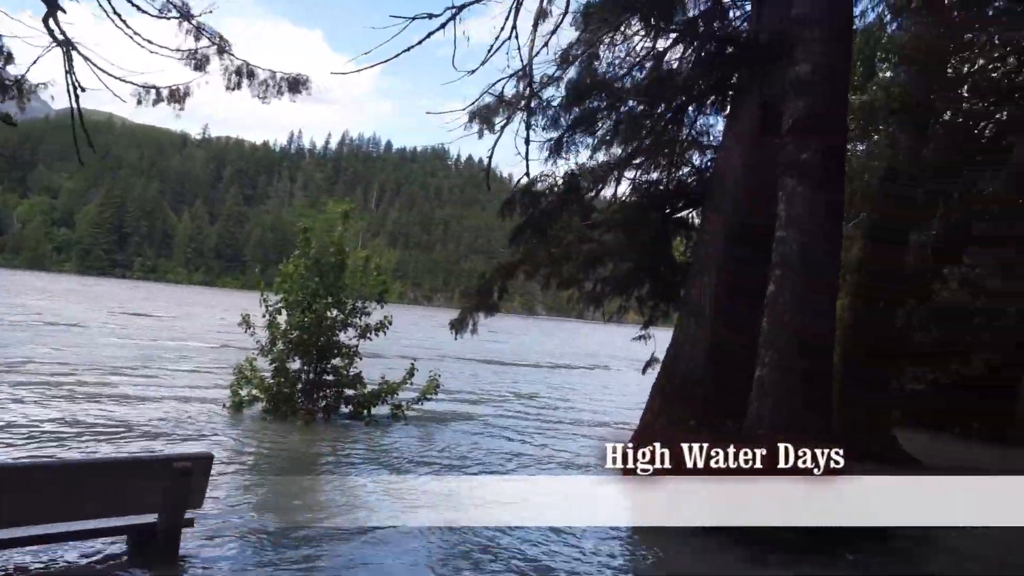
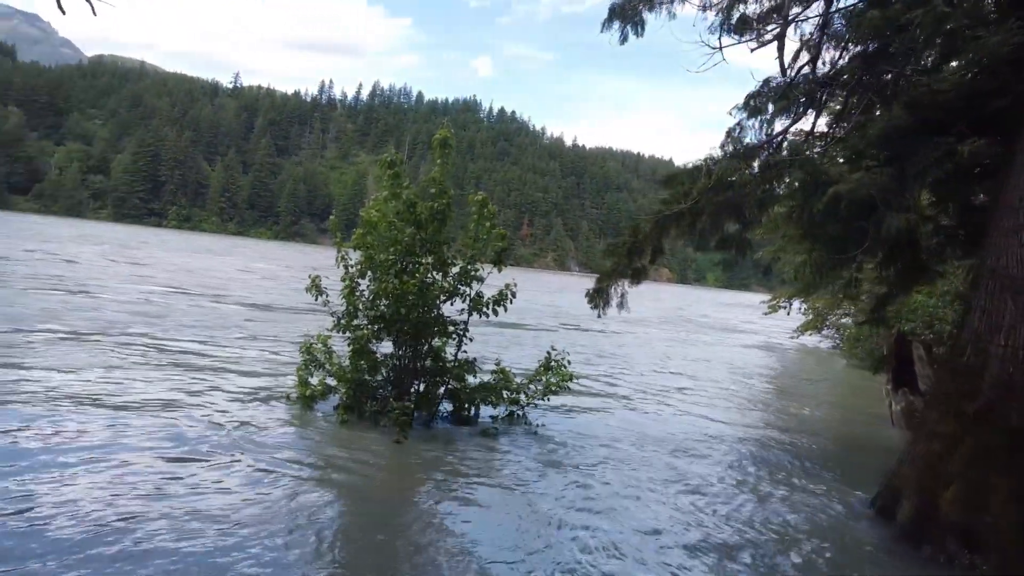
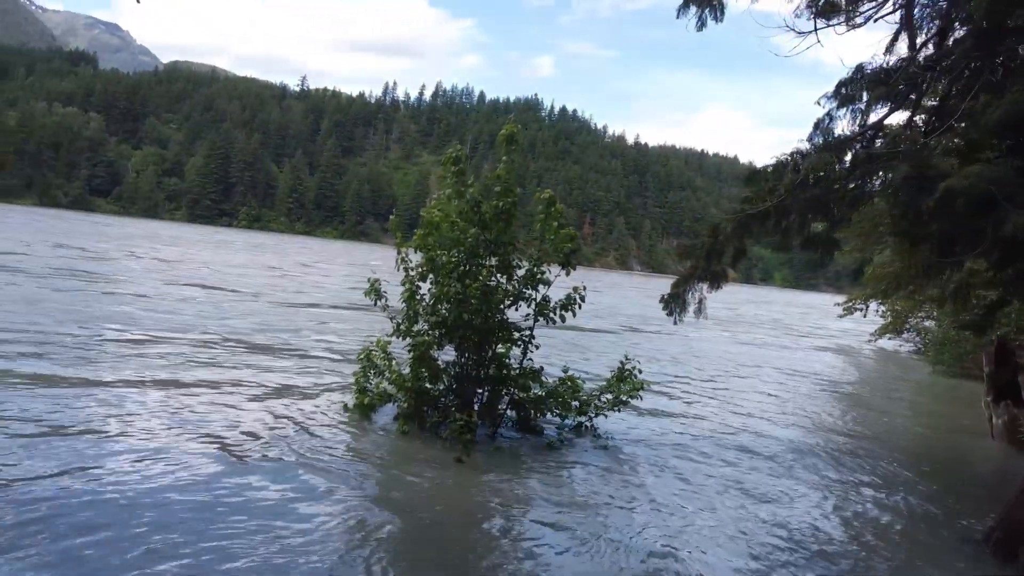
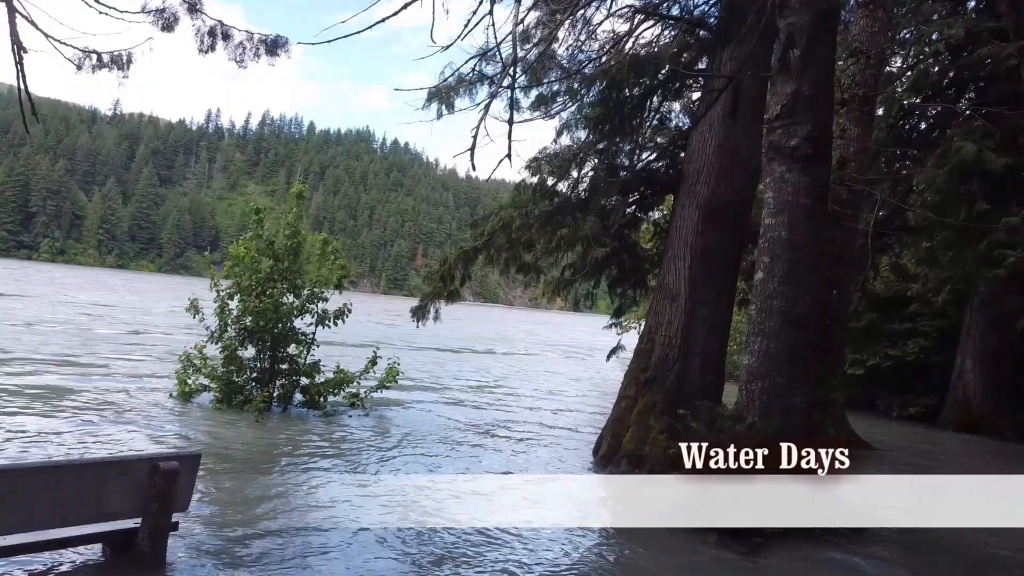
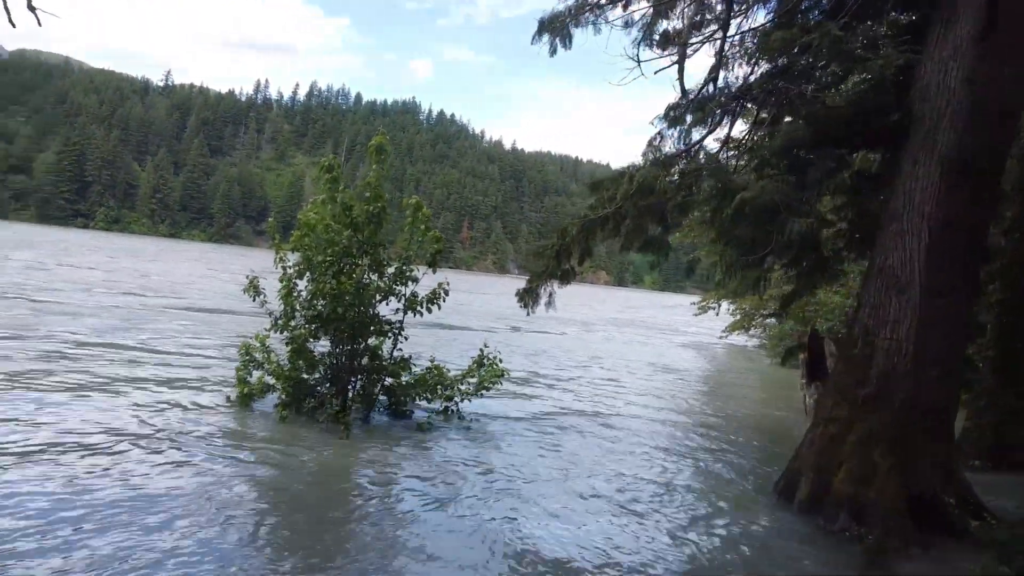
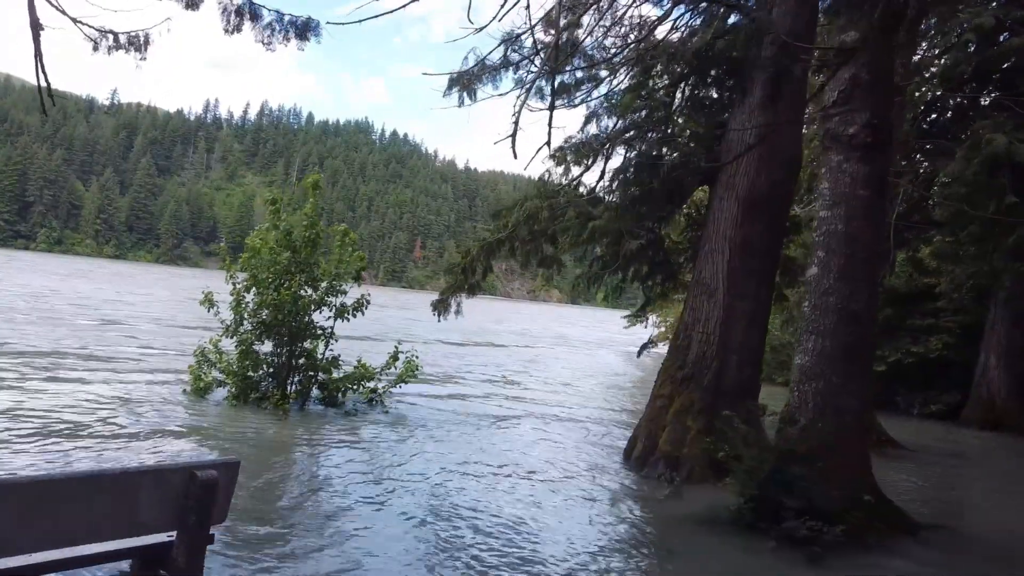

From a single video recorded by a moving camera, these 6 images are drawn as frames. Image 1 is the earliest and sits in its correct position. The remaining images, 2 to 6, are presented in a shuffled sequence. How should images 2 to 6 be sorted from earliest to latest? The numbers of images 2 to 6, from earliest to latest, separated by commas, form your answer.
4, 6, 5, 2, 3
